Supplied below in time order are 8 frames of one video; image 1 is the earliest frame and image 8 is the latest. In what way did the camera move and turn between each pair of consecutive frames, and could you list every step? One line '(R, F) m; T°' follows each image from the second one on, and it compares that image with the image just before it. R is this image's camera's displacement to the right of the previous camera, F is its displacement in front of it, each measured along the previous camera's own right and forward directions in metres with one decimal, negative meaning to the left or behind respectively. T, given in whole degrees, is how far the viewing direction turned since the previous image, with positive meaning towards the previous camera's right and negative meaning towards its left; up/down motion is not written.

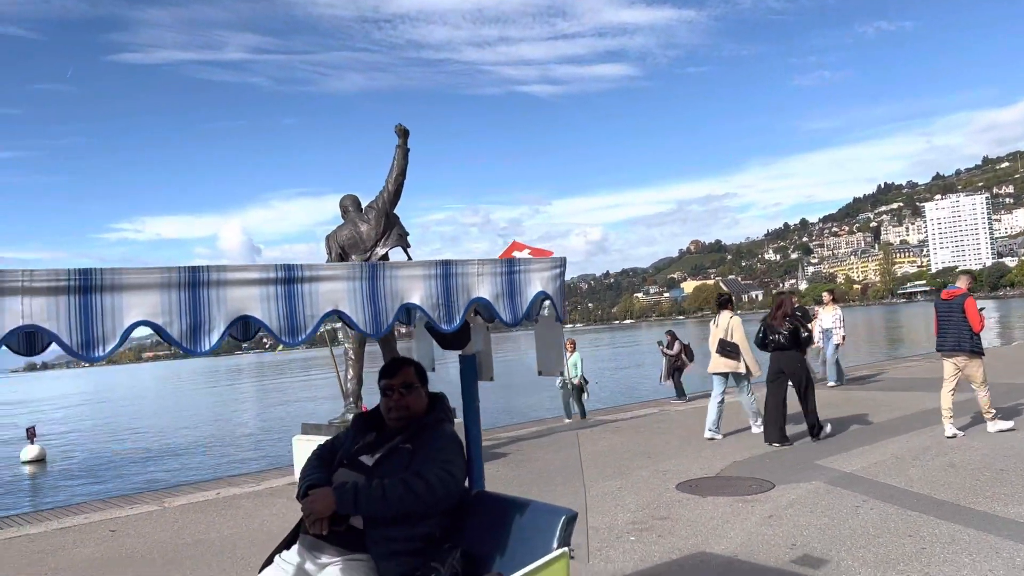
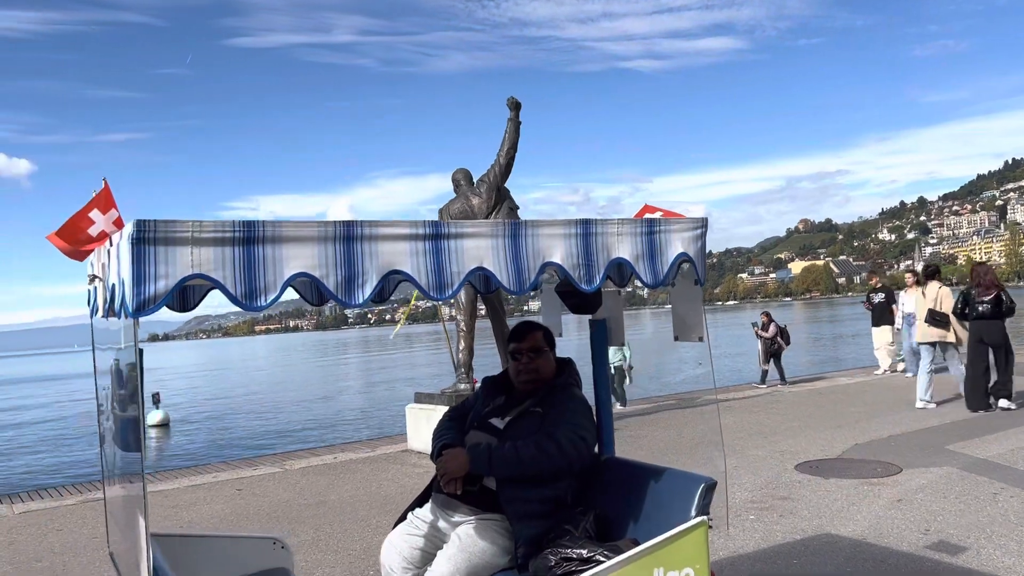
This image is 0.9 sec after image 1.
(-0.1, 0.0) m; -7°
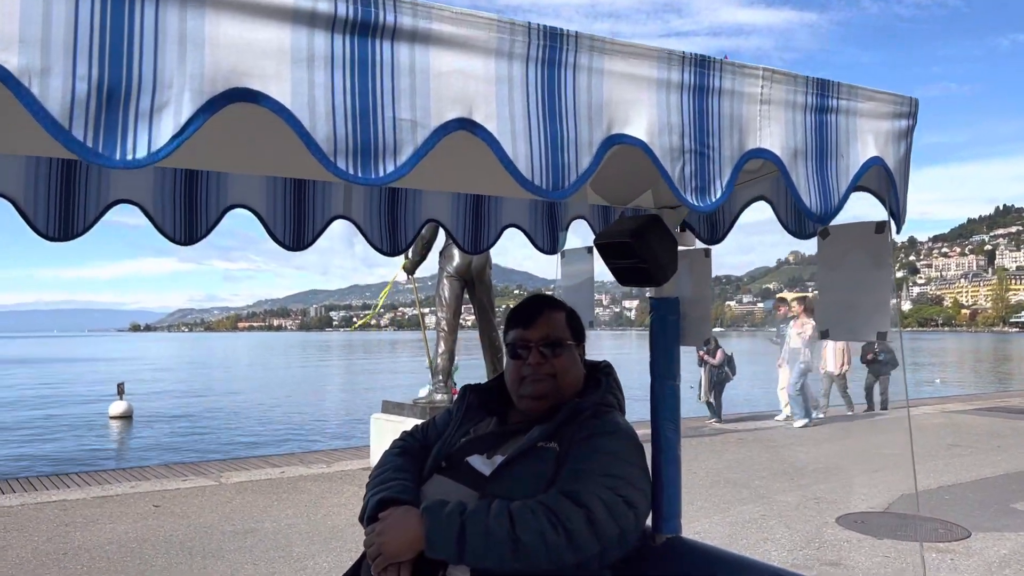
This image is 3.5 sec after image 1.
(0.0, +1.5) m; +1°
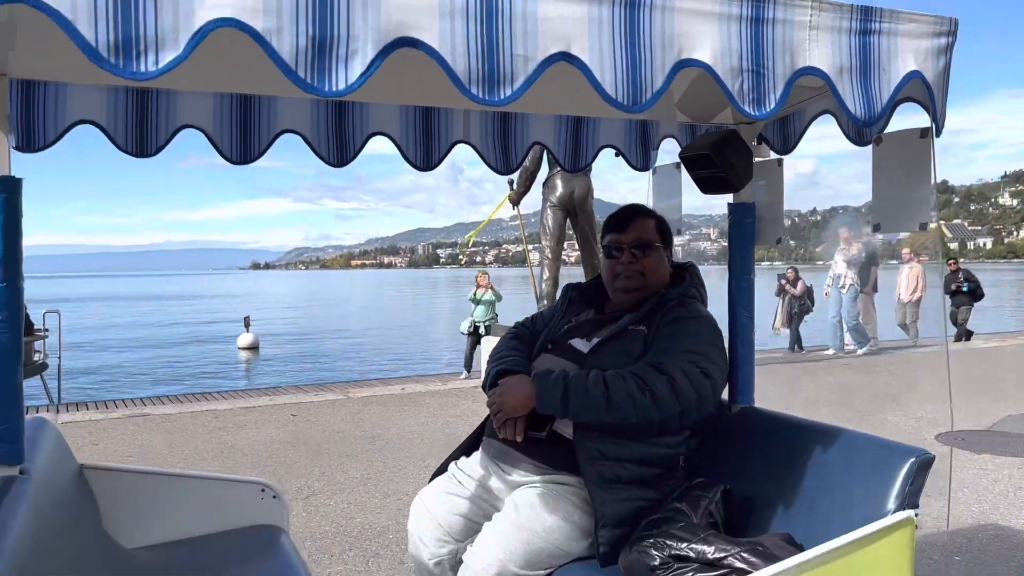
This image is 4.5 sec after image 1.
(0.0, -0.4) m; -7°
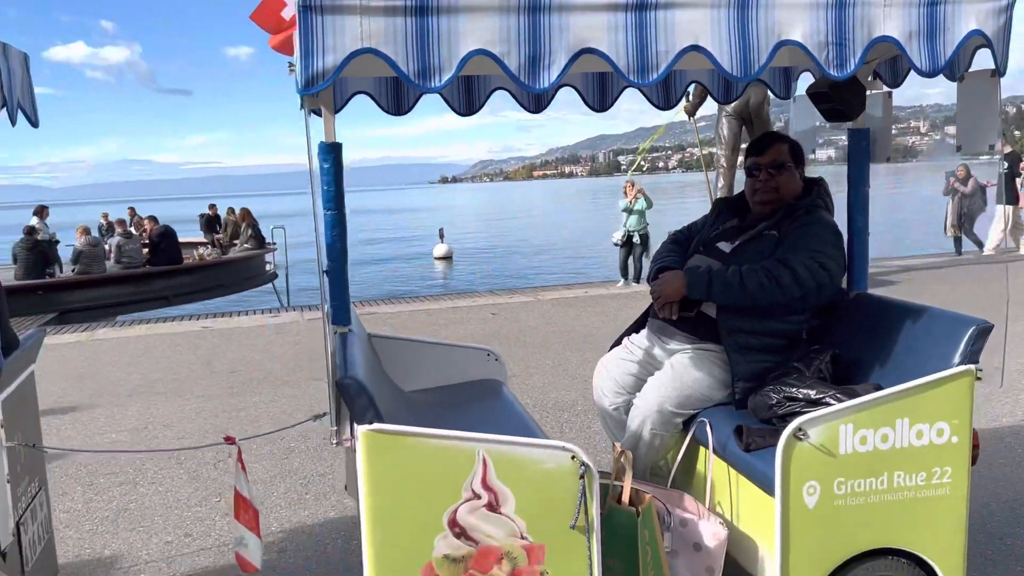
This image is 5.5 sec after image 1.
(+0.1, -0.8) m; -12°
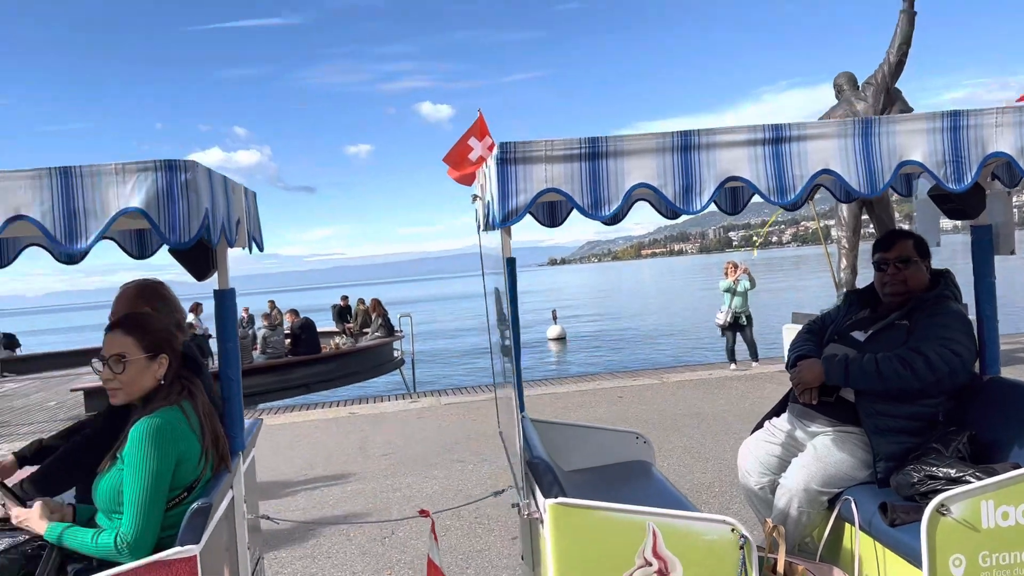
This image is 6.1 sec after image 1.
(-0.1, -0.4) m; -7°
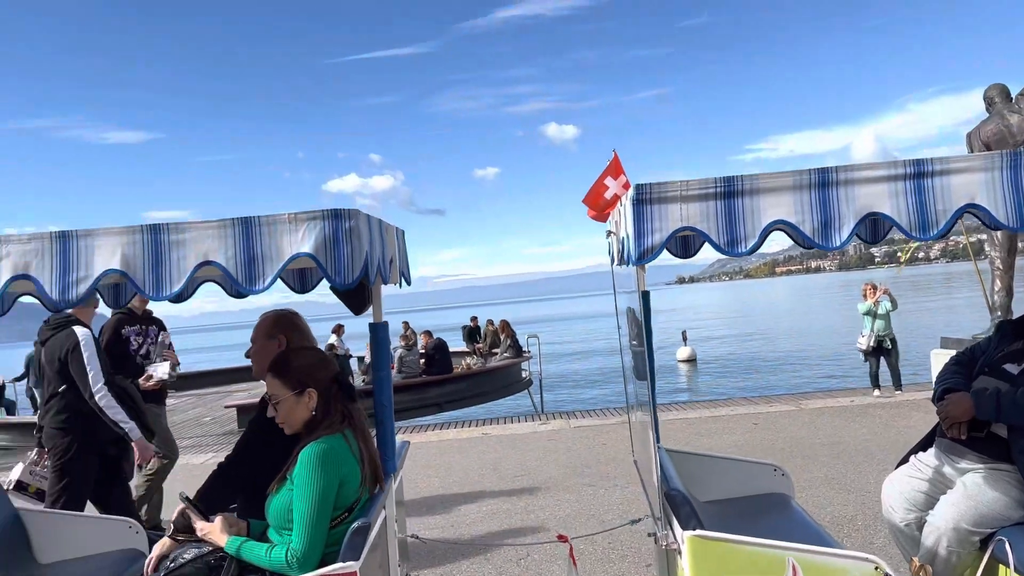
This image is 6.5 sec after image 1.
(0.0, -0.1) m; -9°
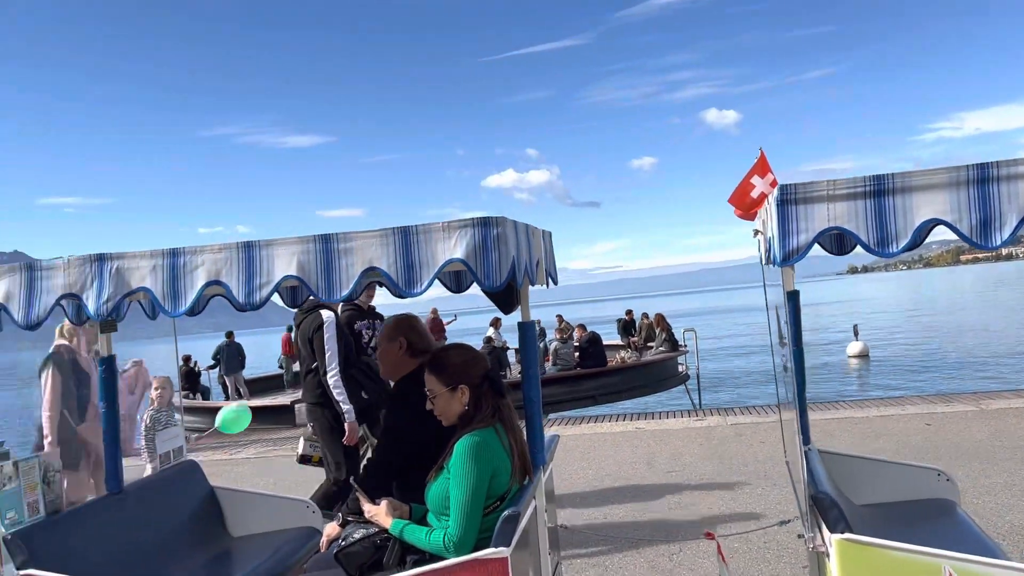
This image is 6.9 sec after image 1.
(+0.1, -0.1) m; -11°
